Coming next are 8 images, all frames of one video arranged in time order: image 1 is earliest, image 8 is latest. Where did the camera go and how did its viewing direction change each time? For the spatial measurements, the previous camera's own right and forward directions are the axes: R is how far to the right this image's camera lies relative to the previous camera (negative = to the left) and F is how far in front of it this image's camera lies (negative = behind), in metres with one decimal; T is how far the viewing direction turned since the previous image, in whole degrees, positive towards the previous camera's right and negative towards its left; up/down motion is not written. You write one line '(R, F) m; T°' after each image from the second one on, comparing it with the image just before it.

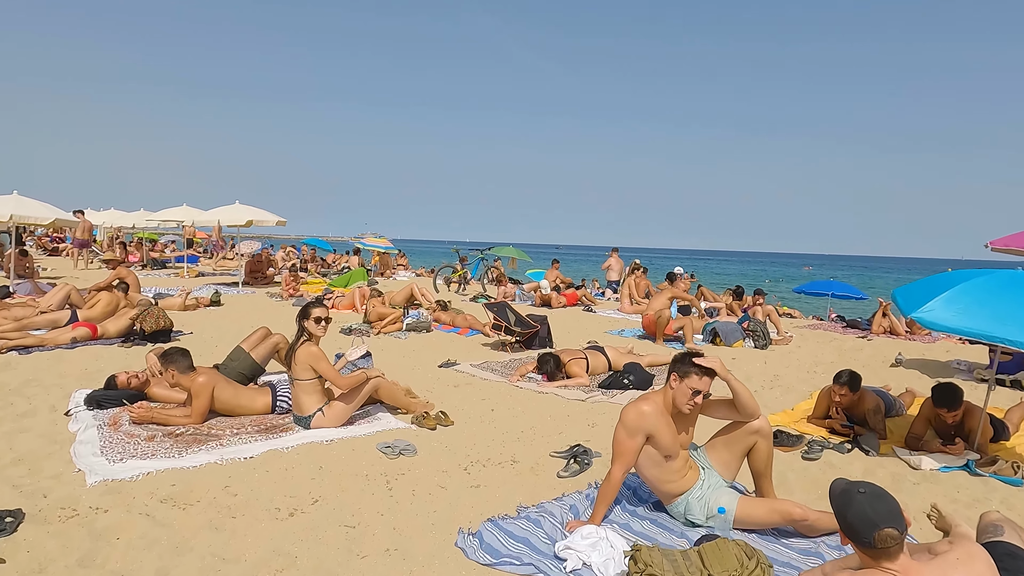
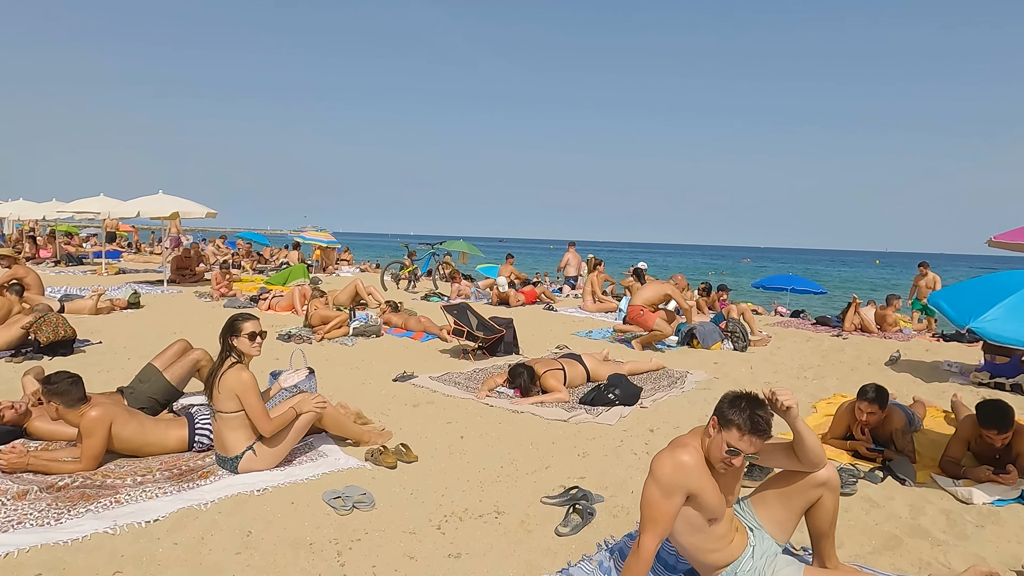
(-0.2, +0.9) m; +5°
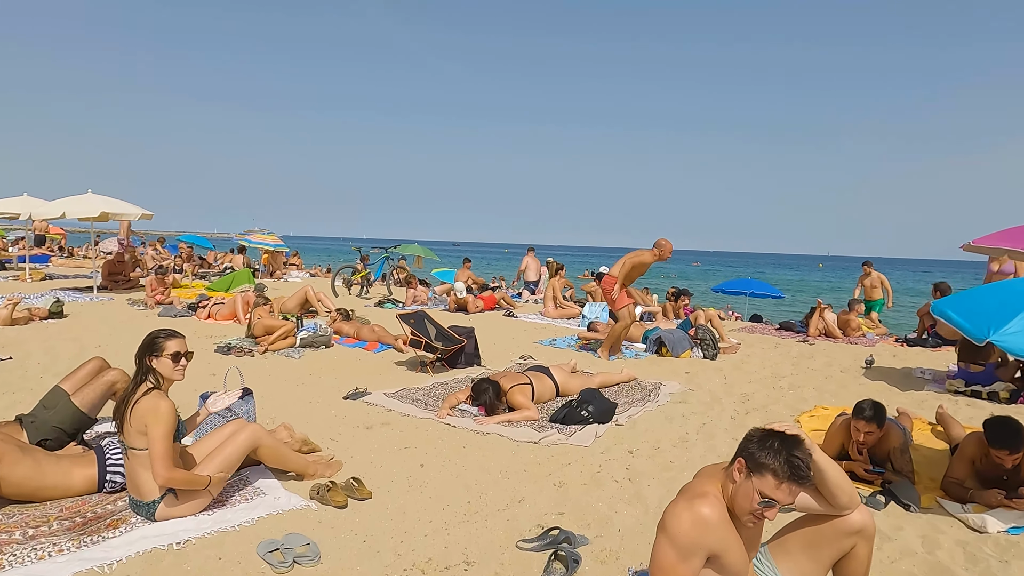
(-0.1, +0.5) m; +4°
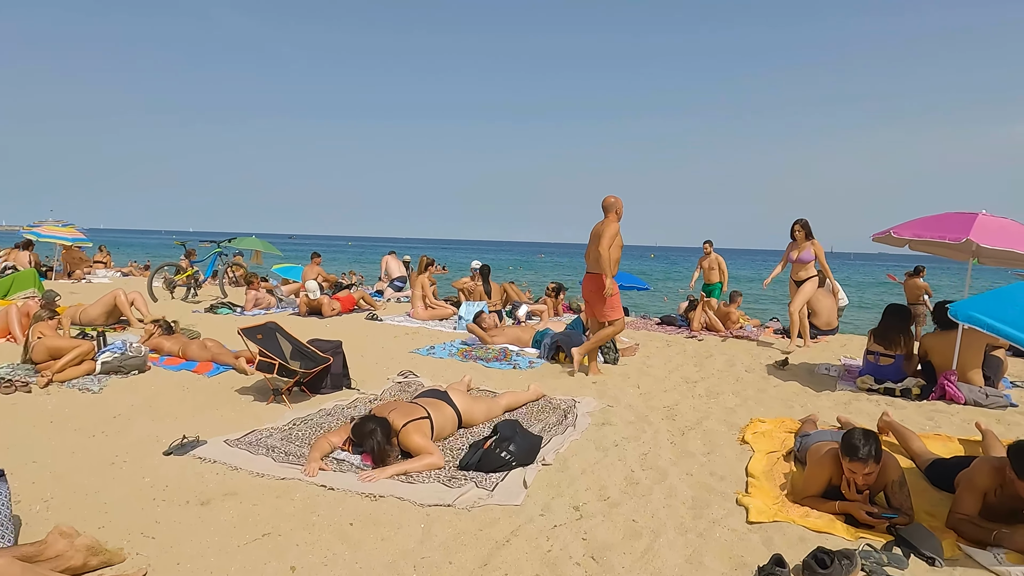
(-0.3, +1.3) m; +13°
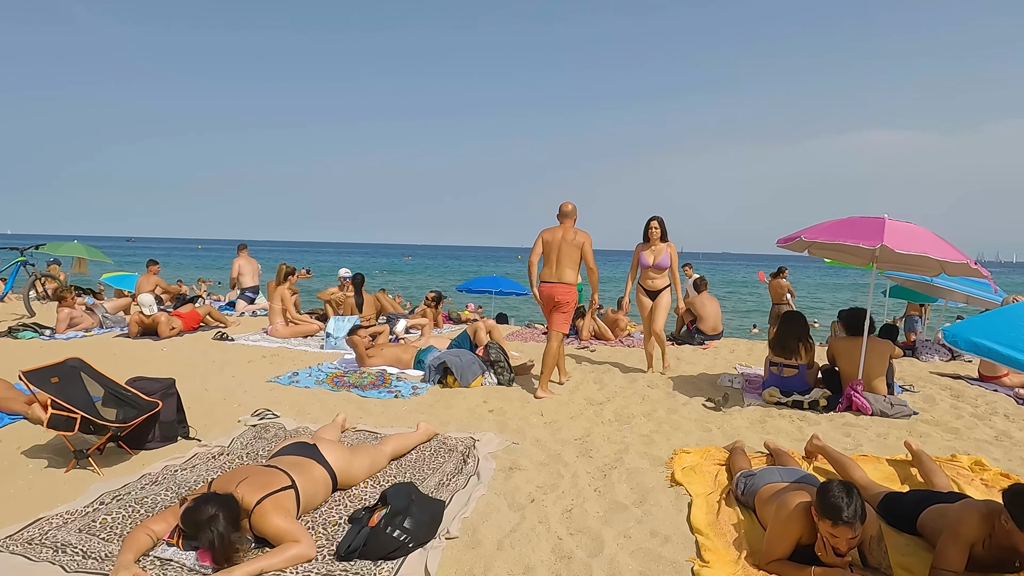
(-0.1, +0.9) m; +11°
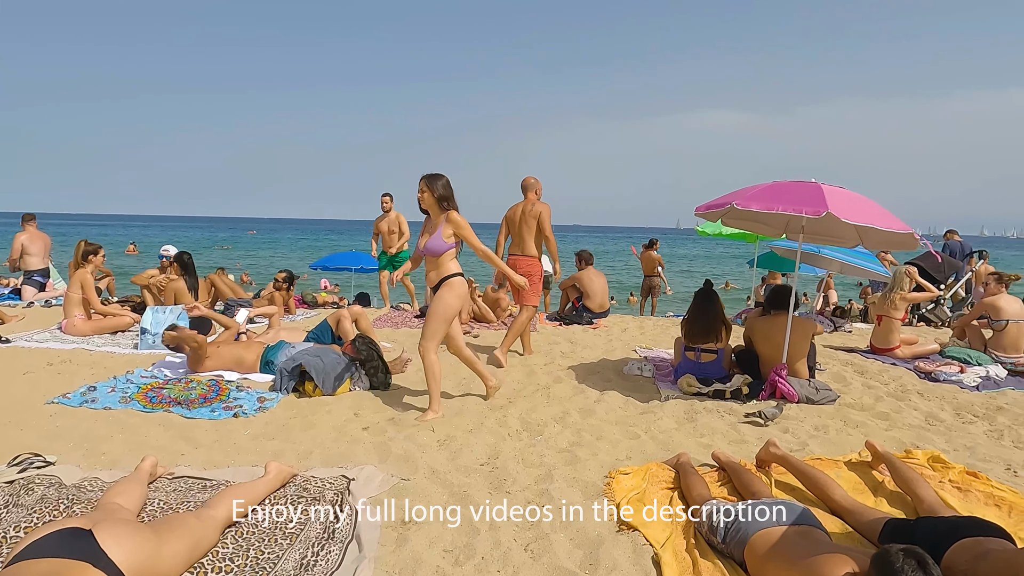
(-0.1, +1.2) m; +12°
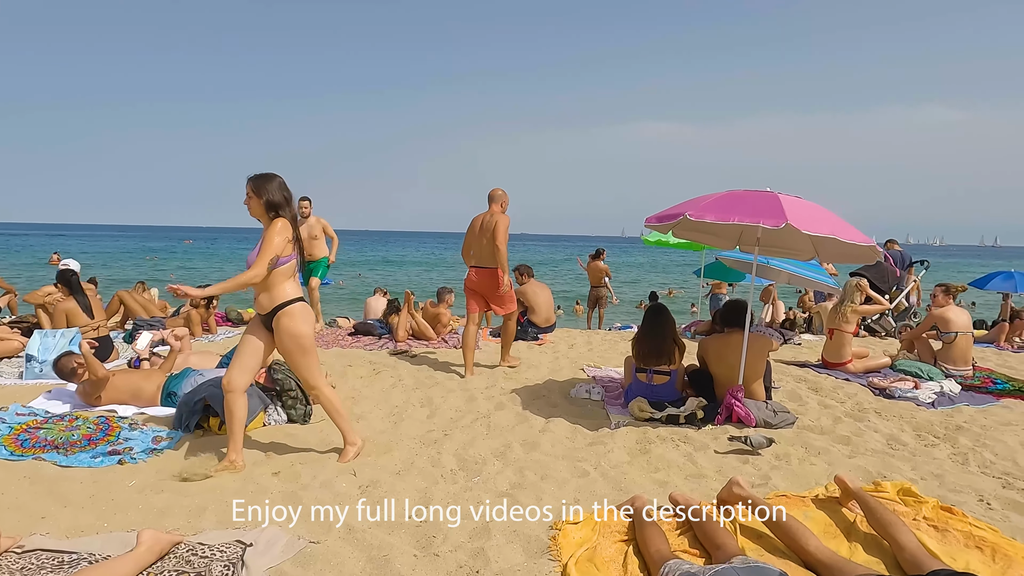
(+0.1, +0.5) m; +4°
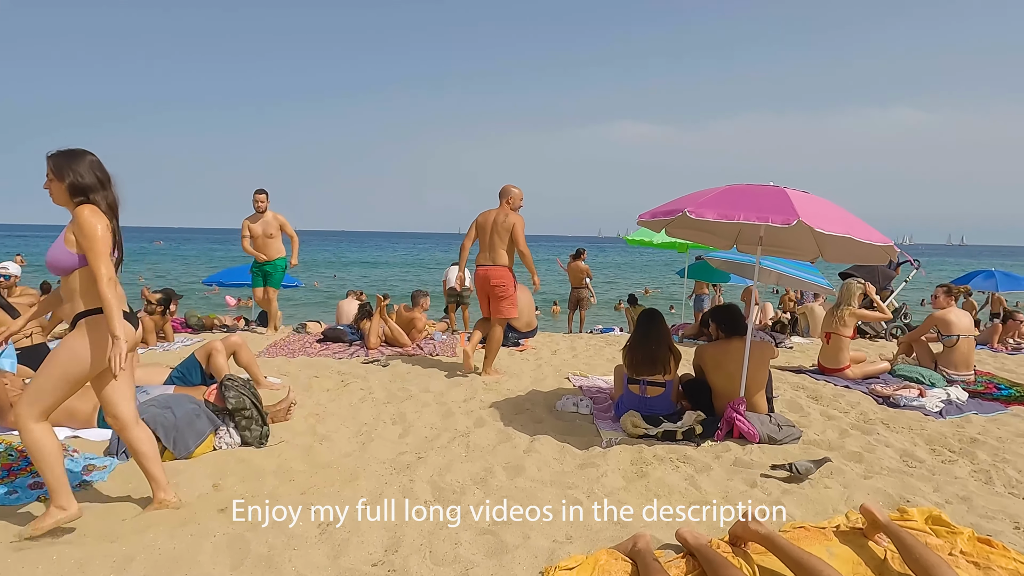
(0.0, +0.5) m; +2°
